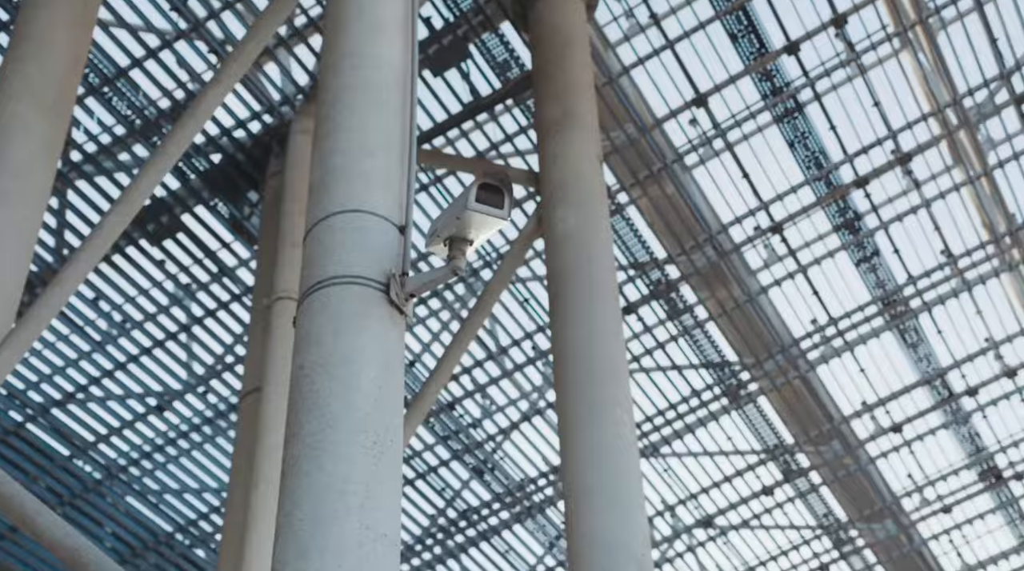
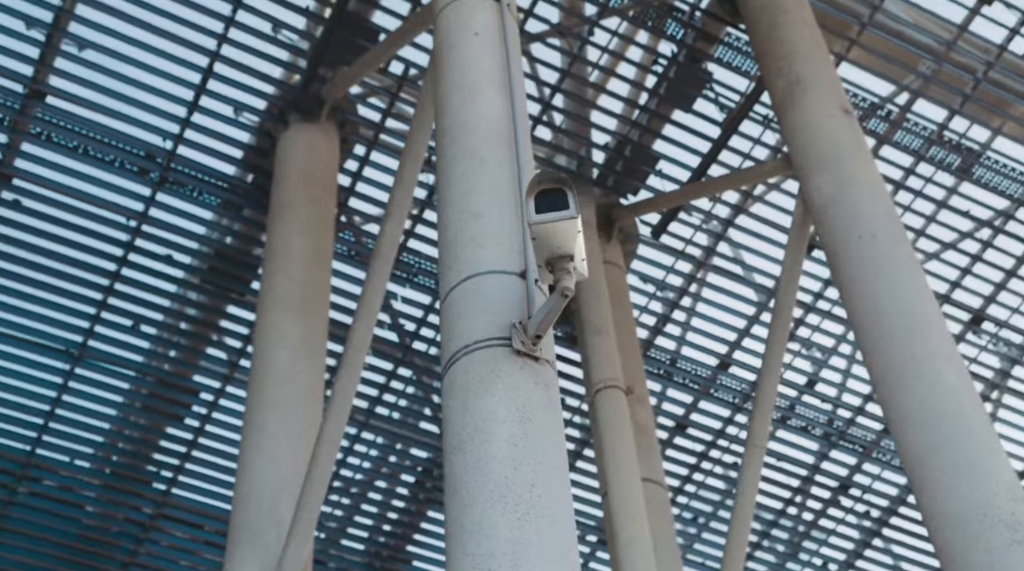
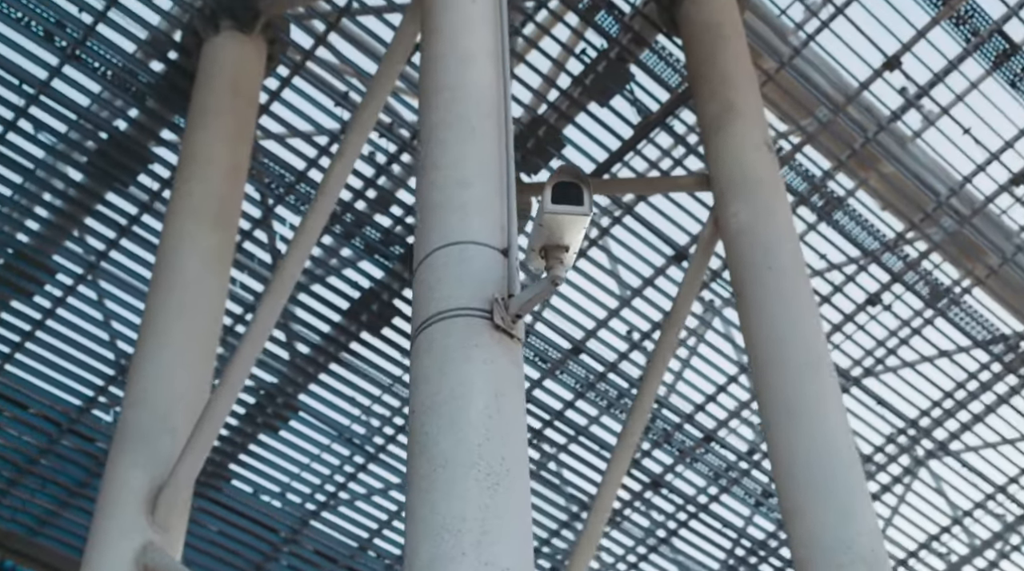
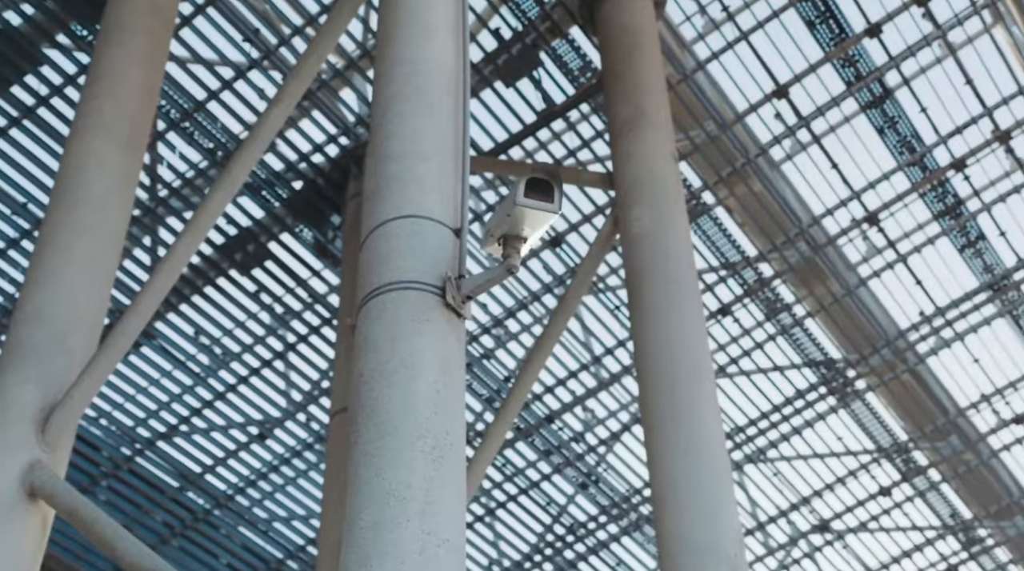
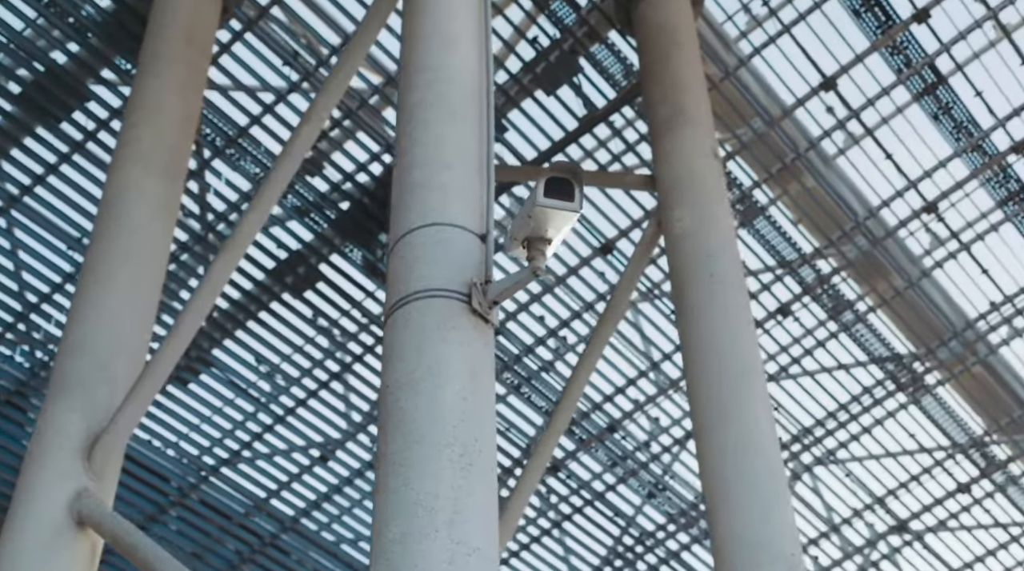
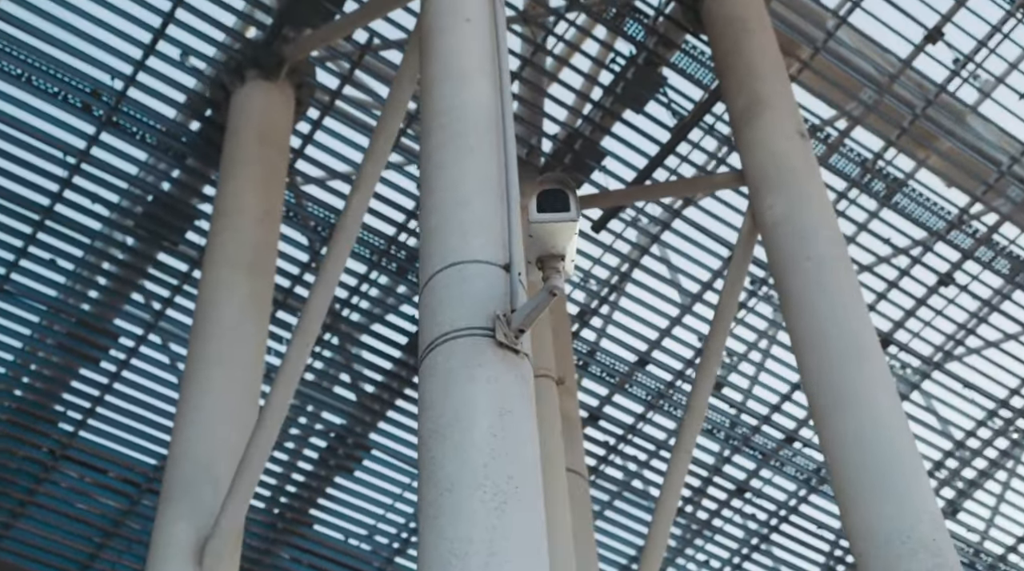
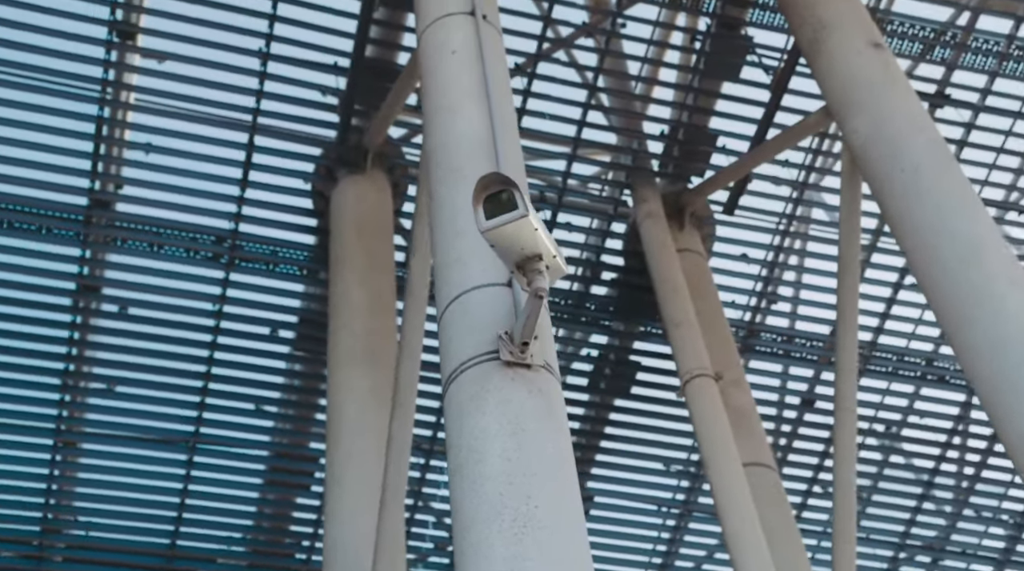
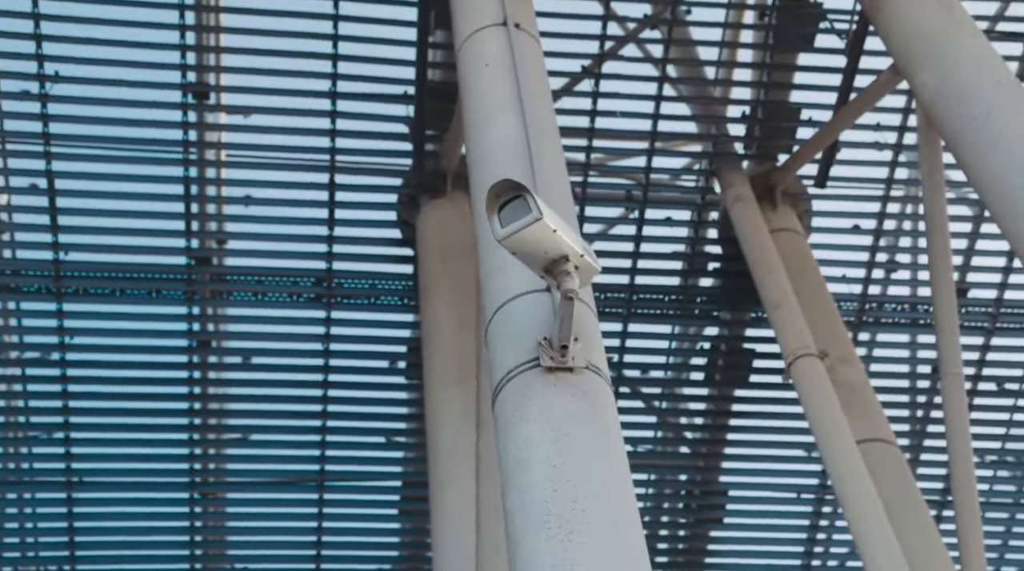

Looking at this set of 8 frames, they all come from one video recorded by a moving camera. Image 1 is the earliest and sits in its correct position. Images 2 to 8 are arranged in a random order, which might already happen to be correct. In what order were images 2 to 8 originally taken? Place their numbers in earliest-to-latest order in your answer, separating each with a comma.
4, 5, 3, 6, 2, 7, 8
